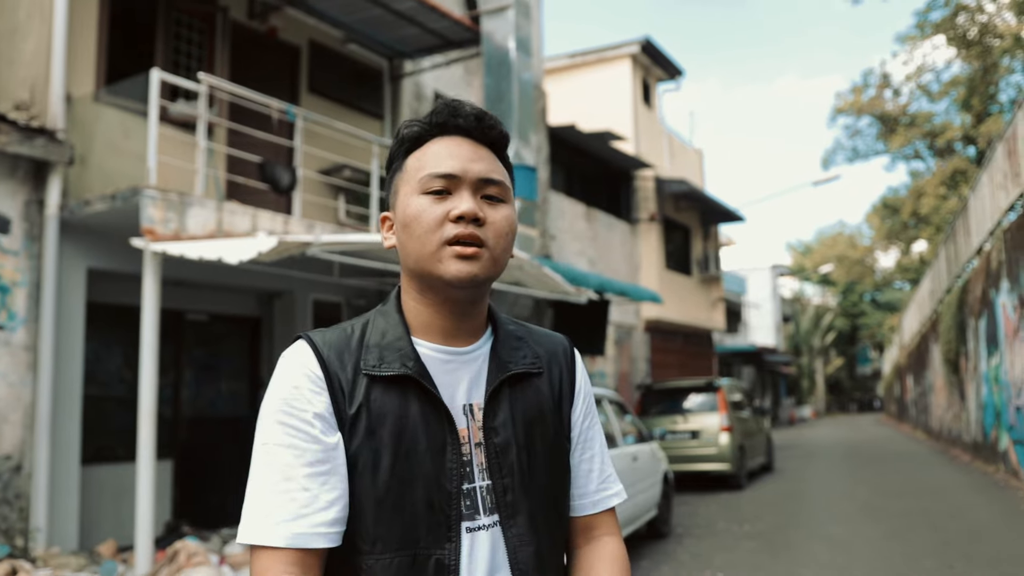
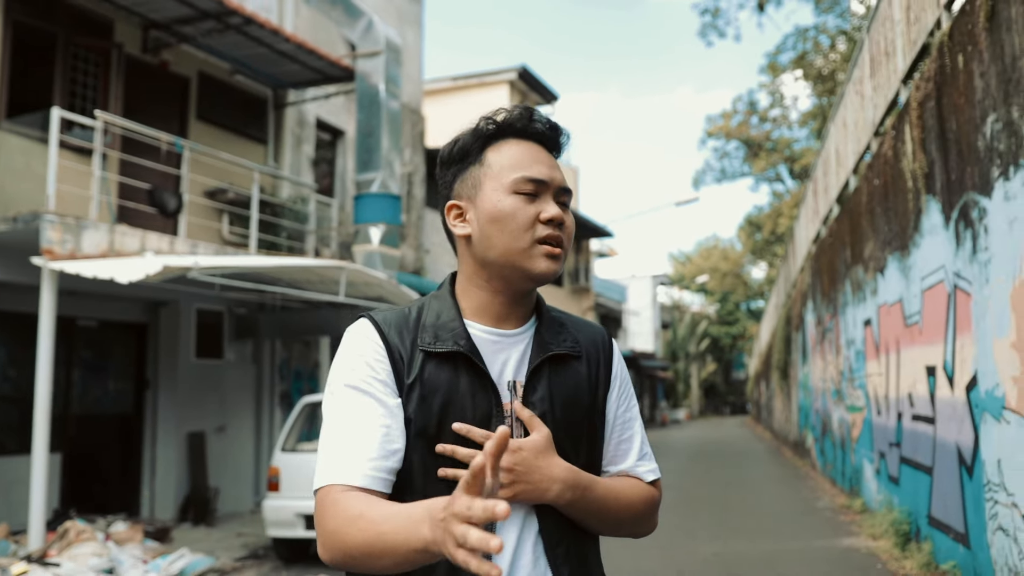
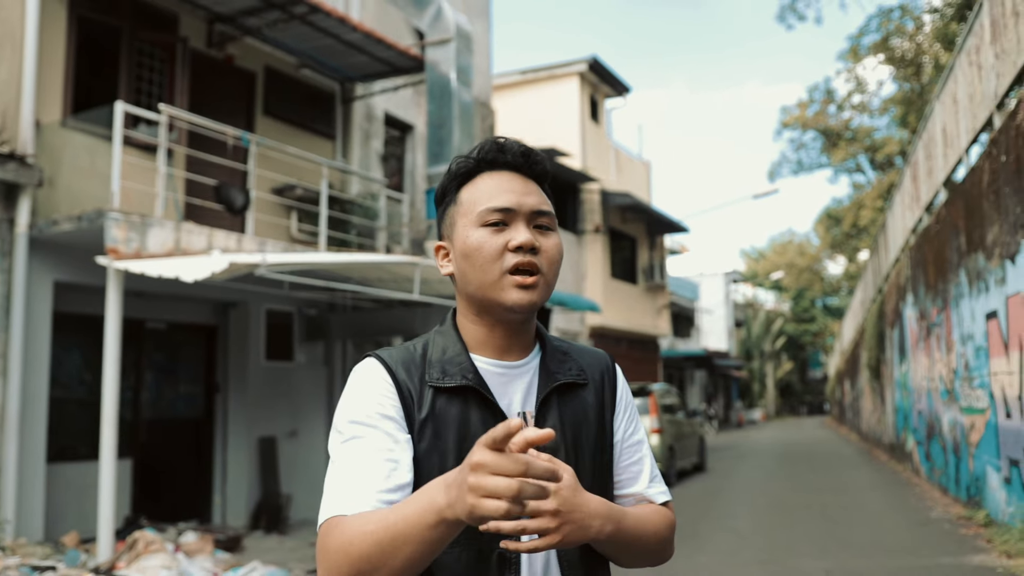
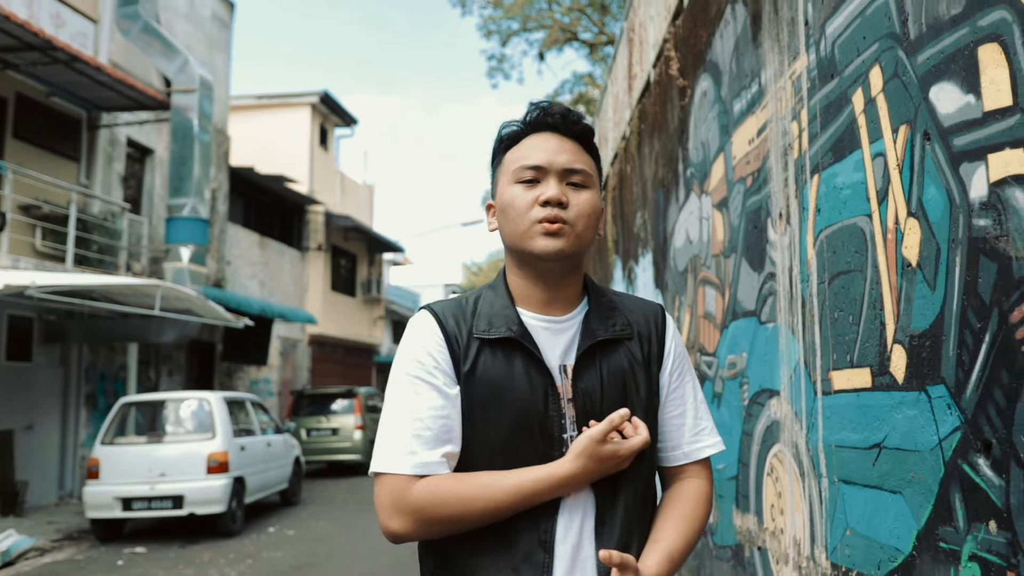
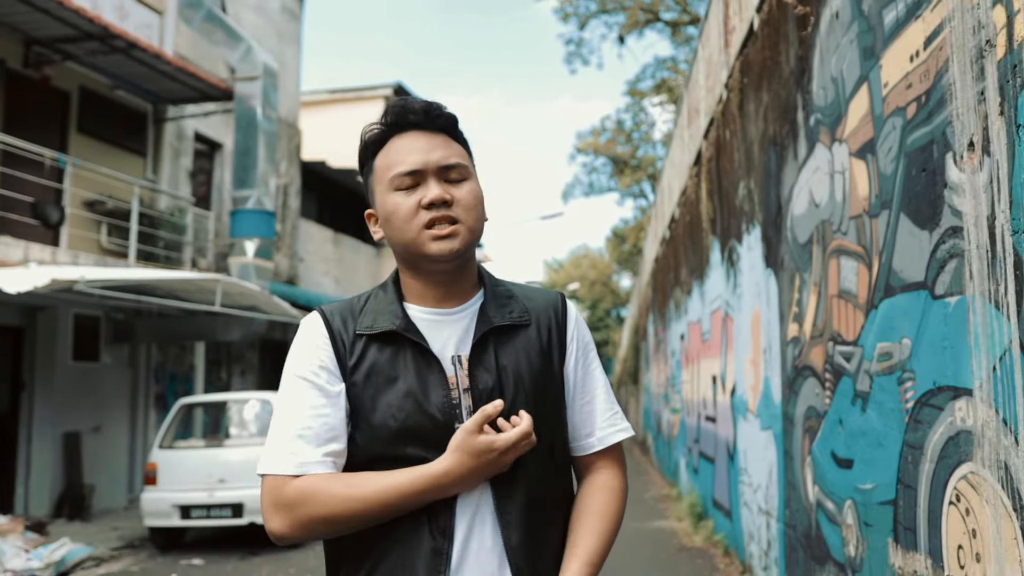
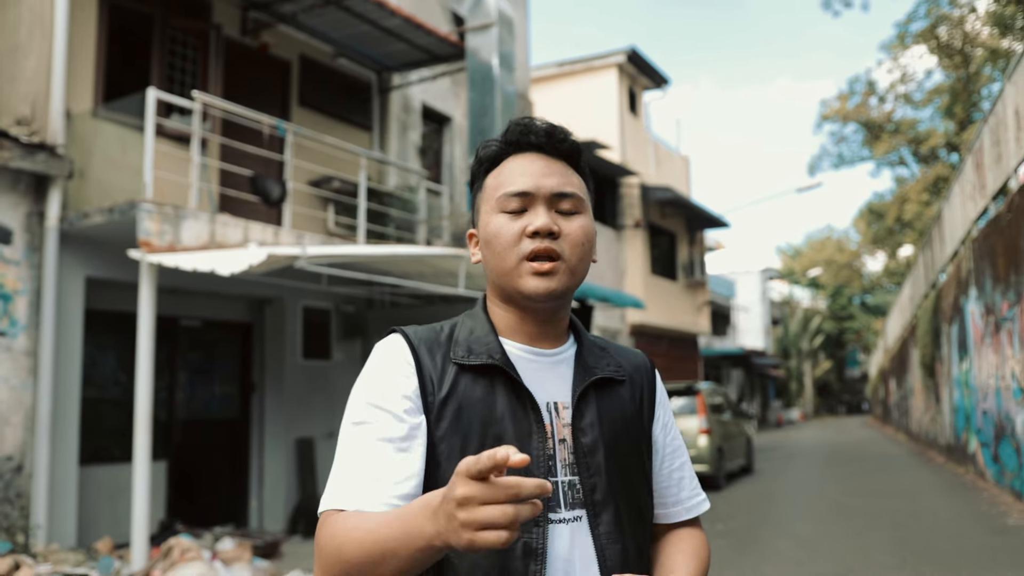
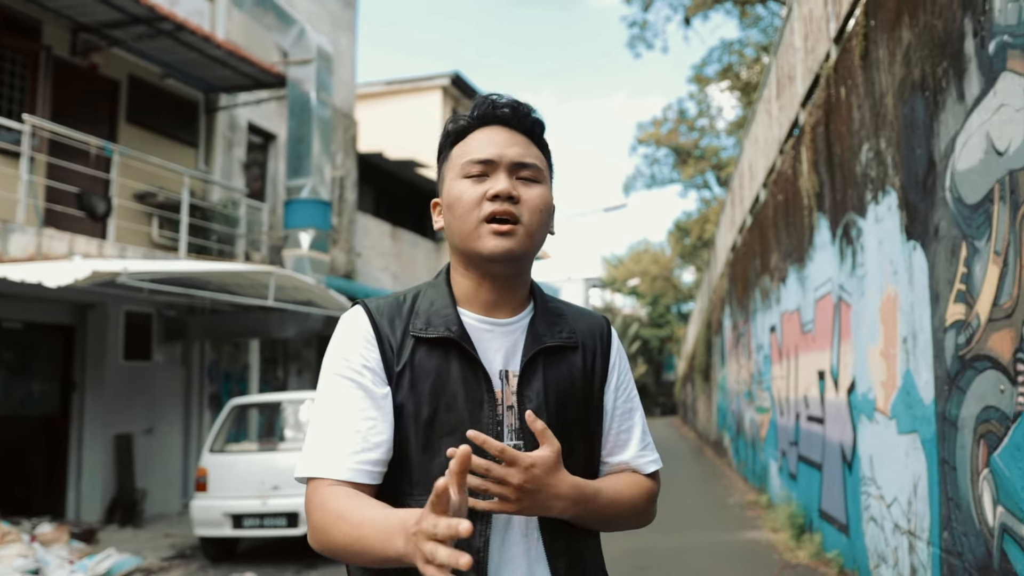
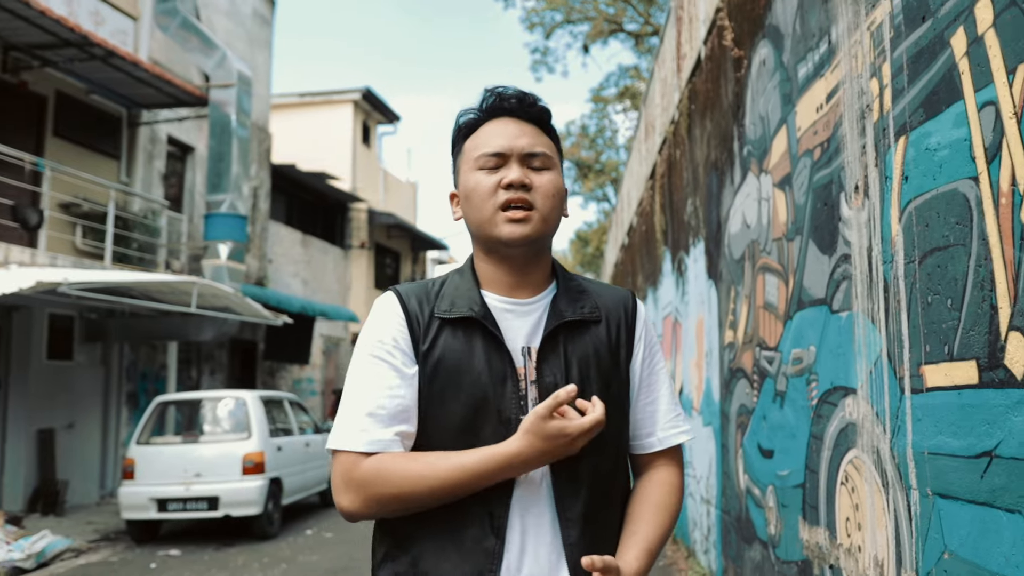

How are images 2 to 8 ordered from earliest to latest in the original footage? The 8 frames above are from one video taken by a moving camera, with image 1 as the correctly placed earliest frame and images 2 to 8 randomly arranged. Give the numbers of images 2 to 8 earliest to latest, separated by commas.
6, 3, 2, 7, 5, 8, 4
